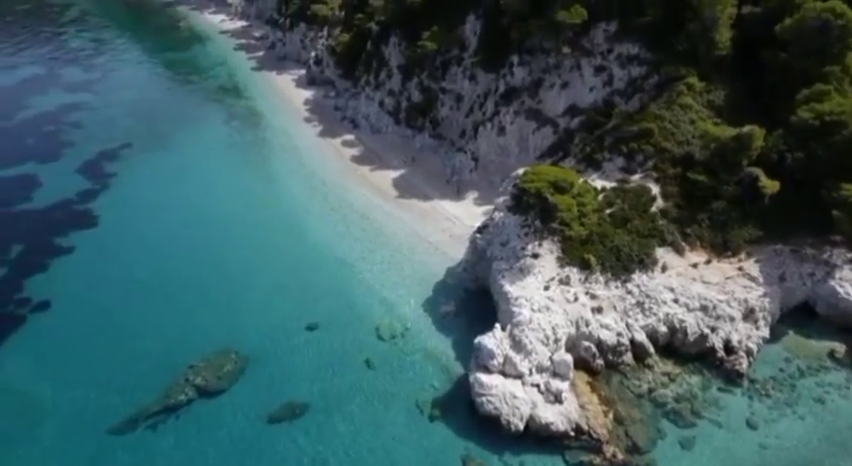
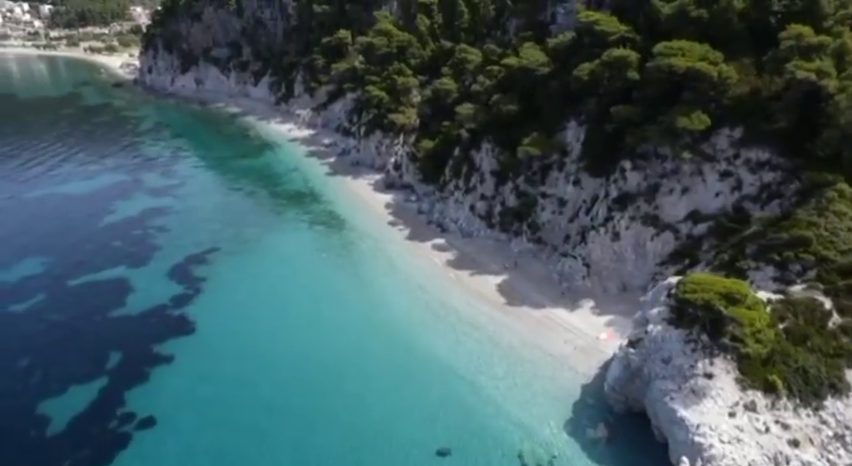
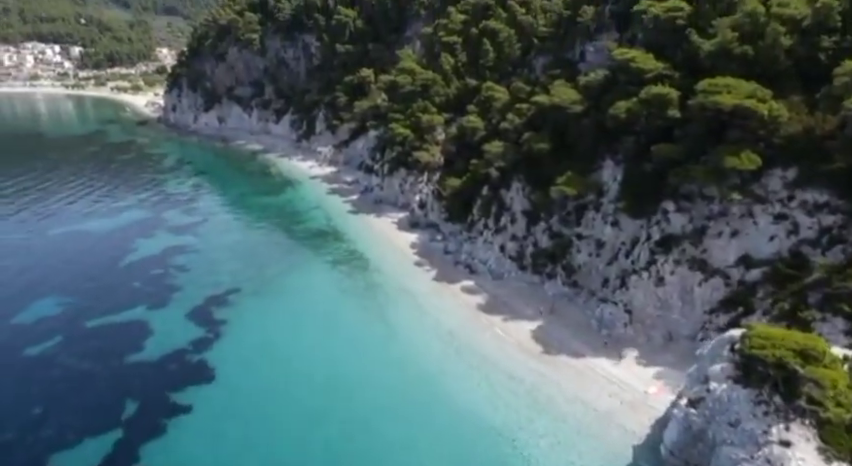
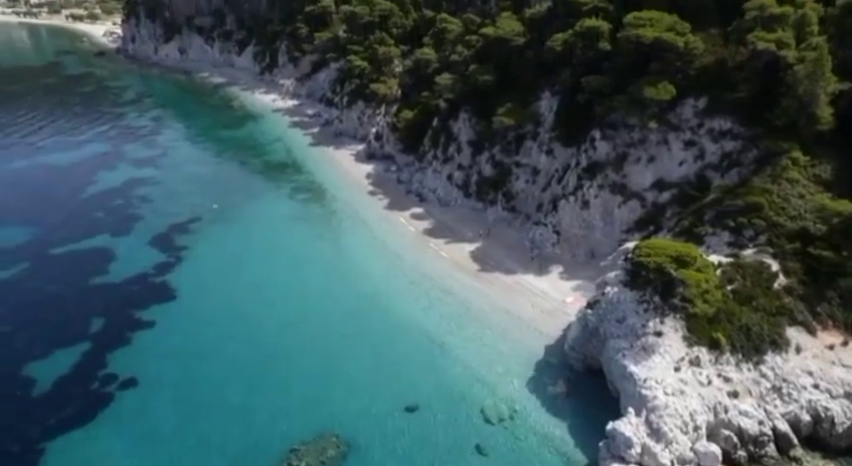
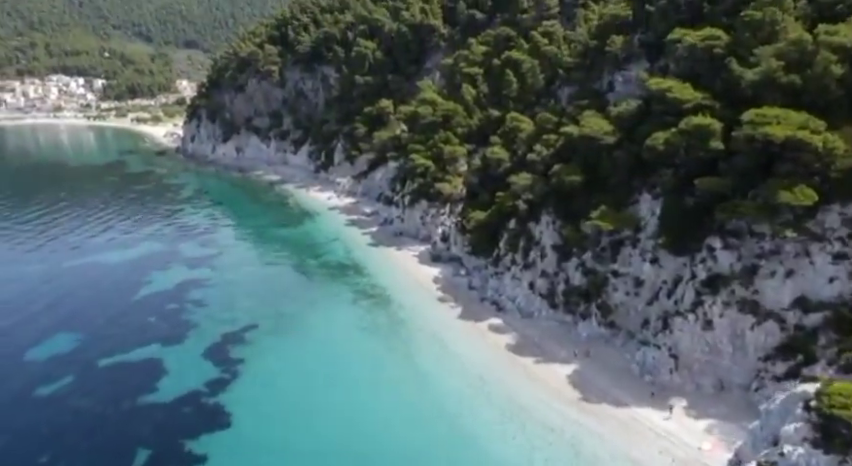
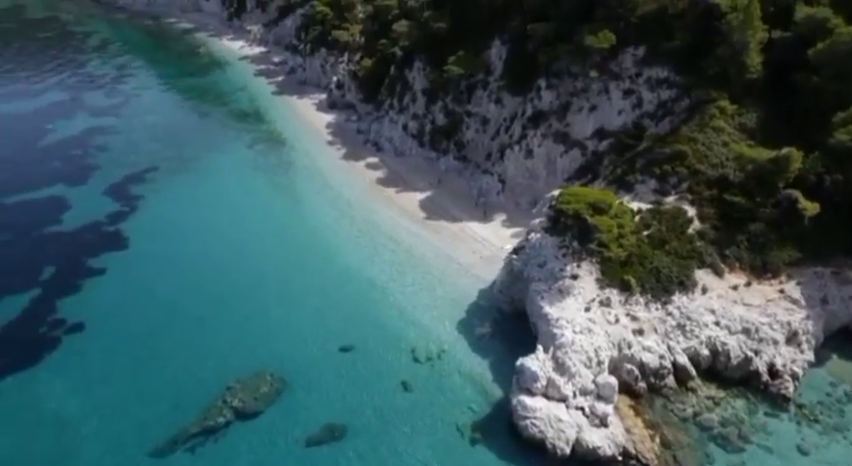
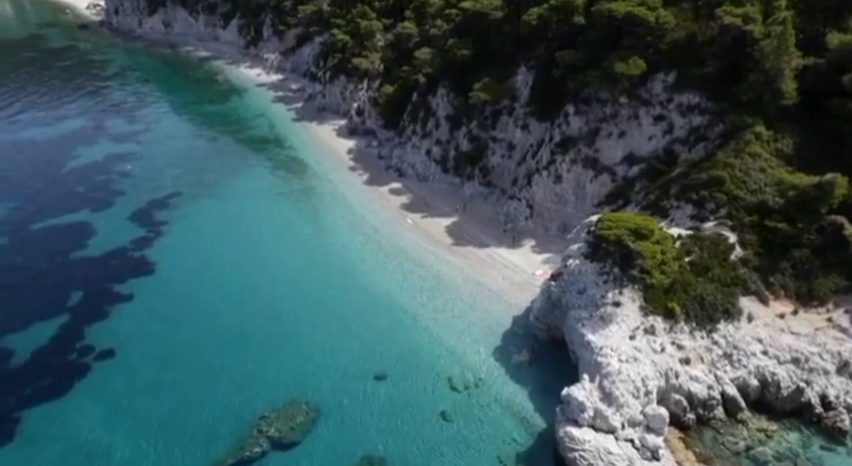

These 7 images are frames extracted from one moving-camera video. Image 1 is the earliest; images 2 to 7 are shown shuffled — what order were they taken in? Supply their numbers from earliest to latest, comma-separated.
6, 7, 4, 2, 3, 5
